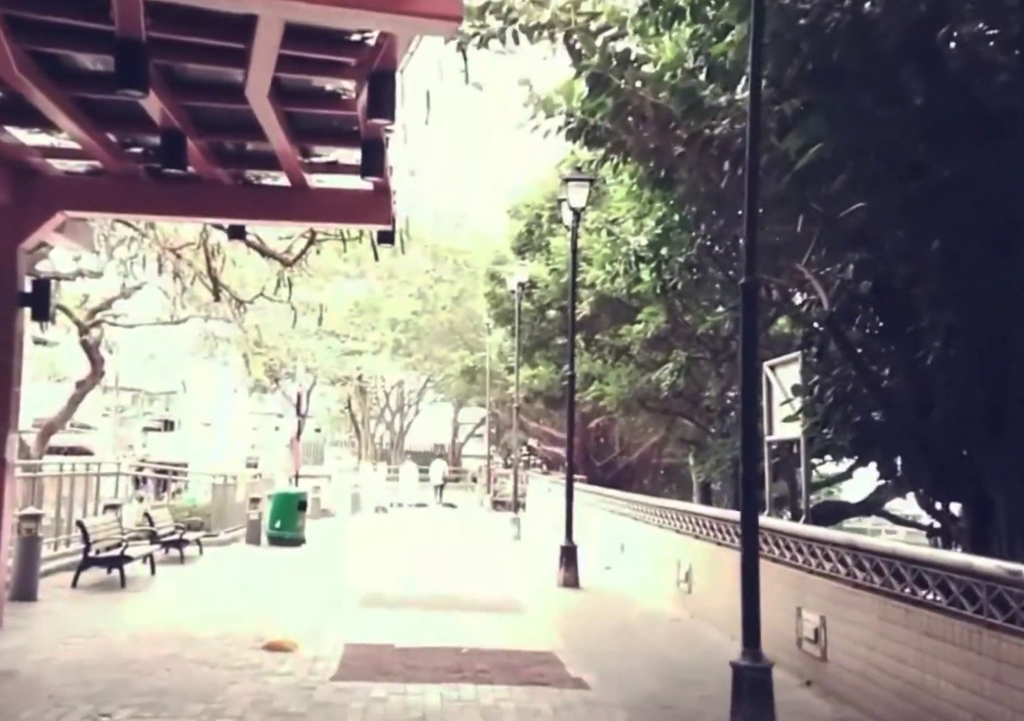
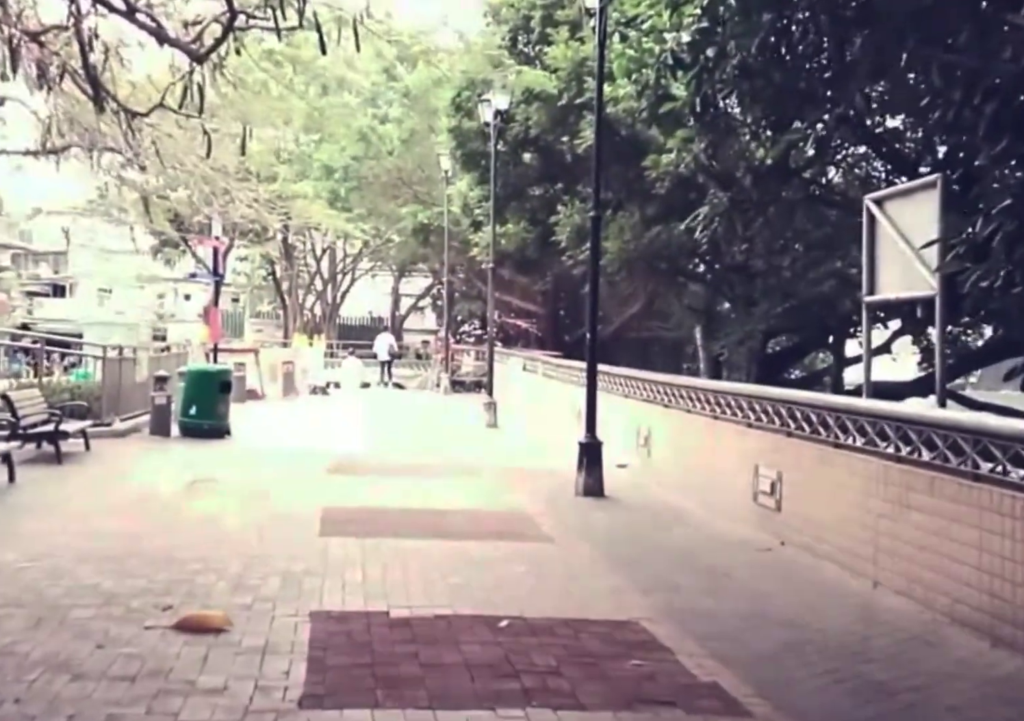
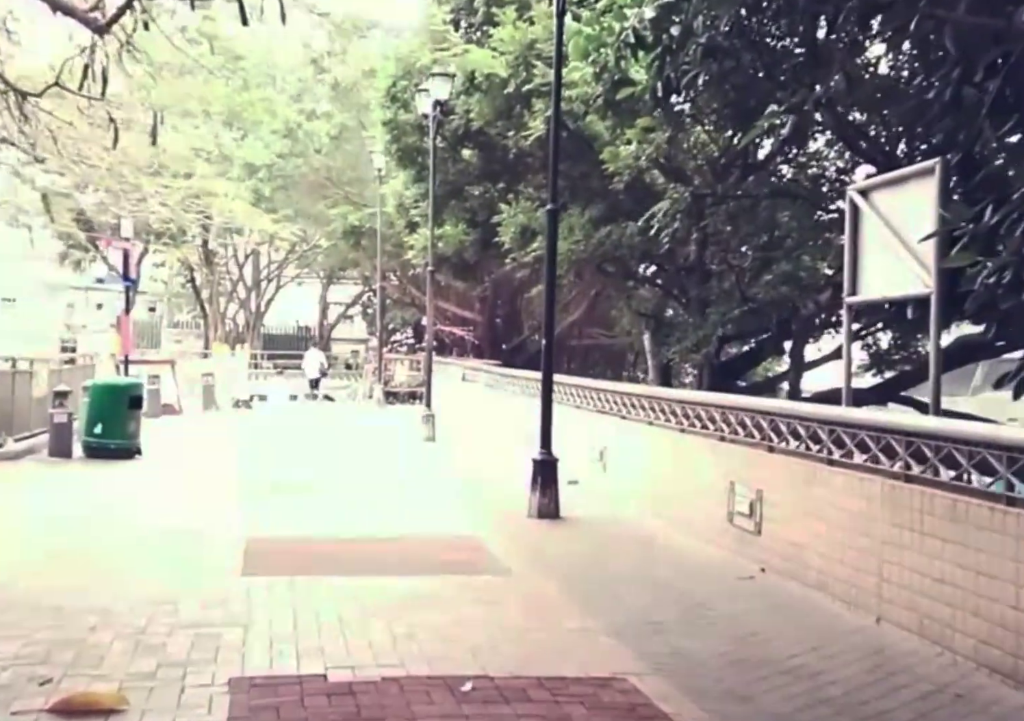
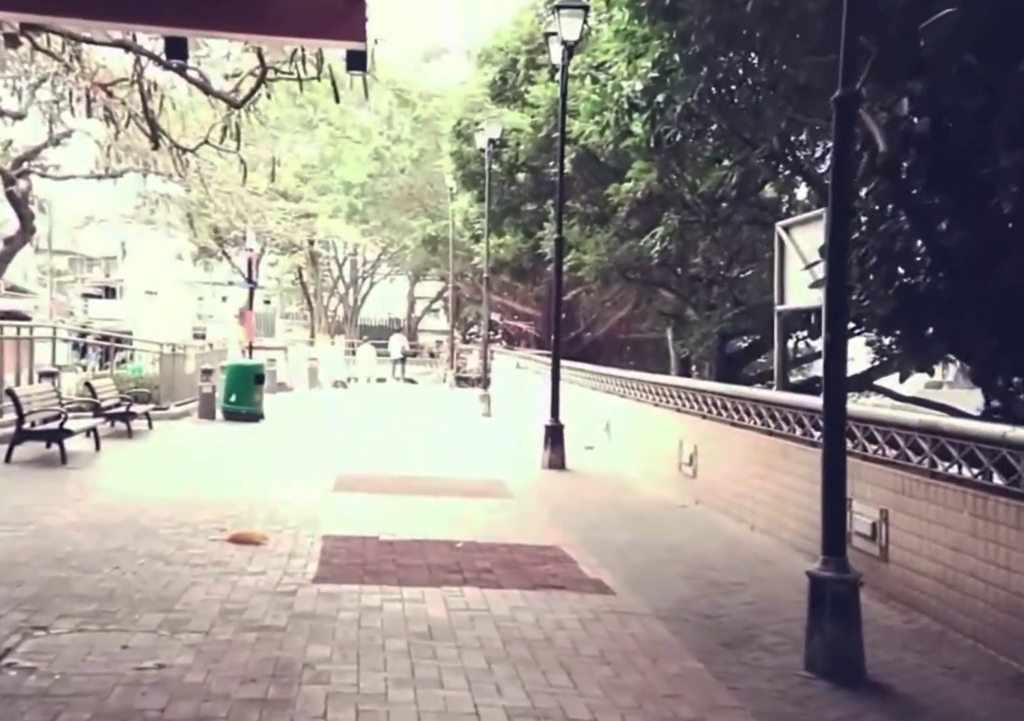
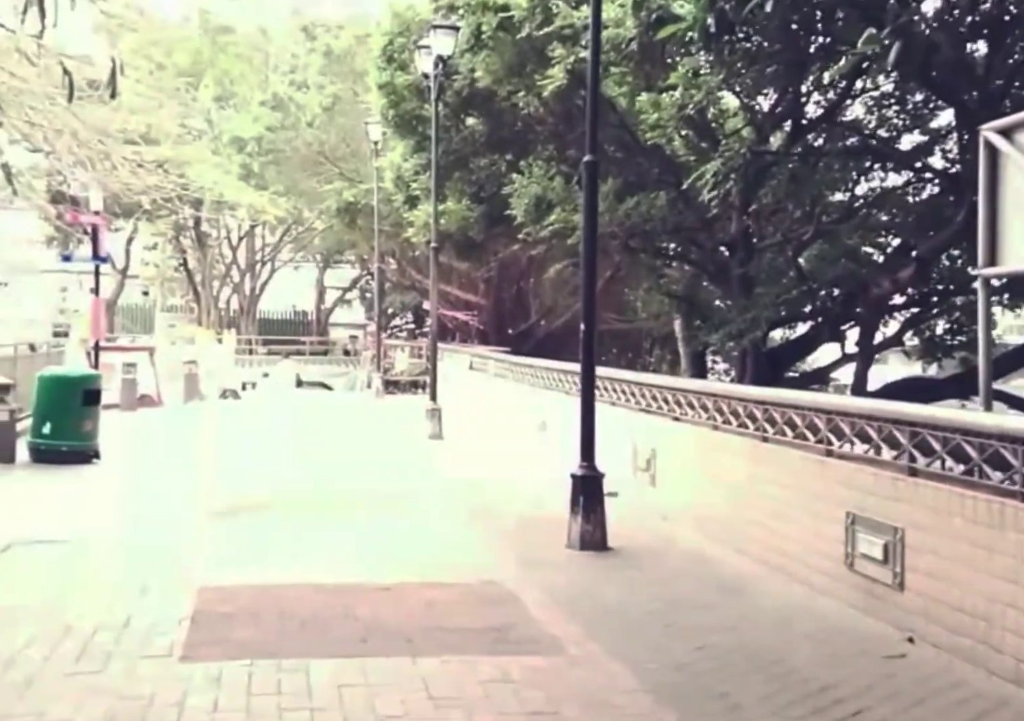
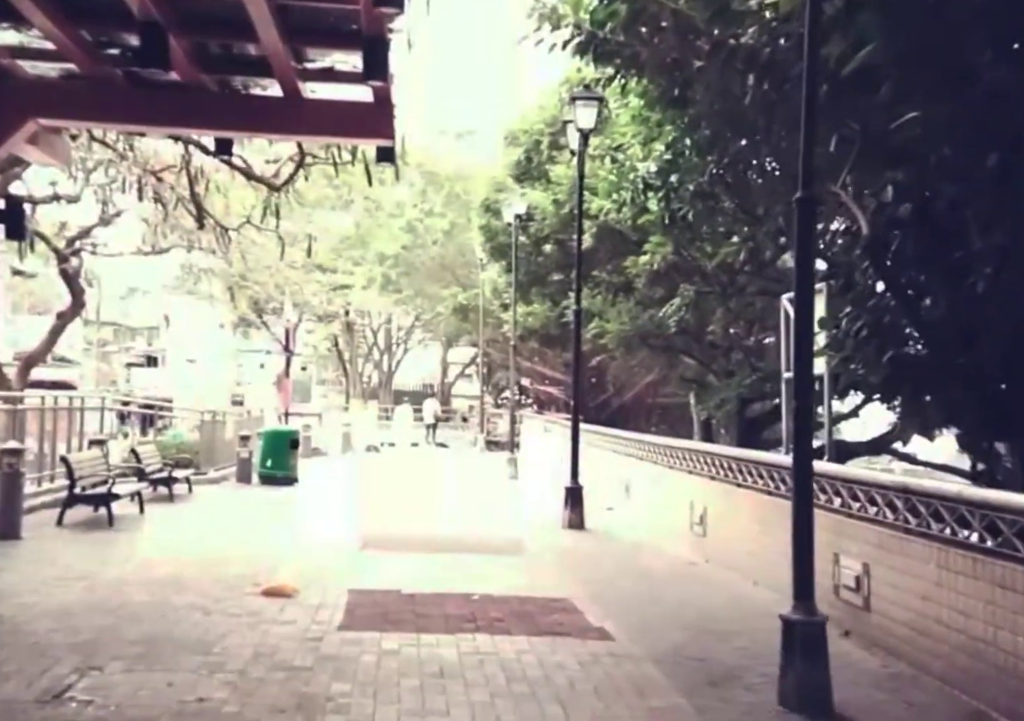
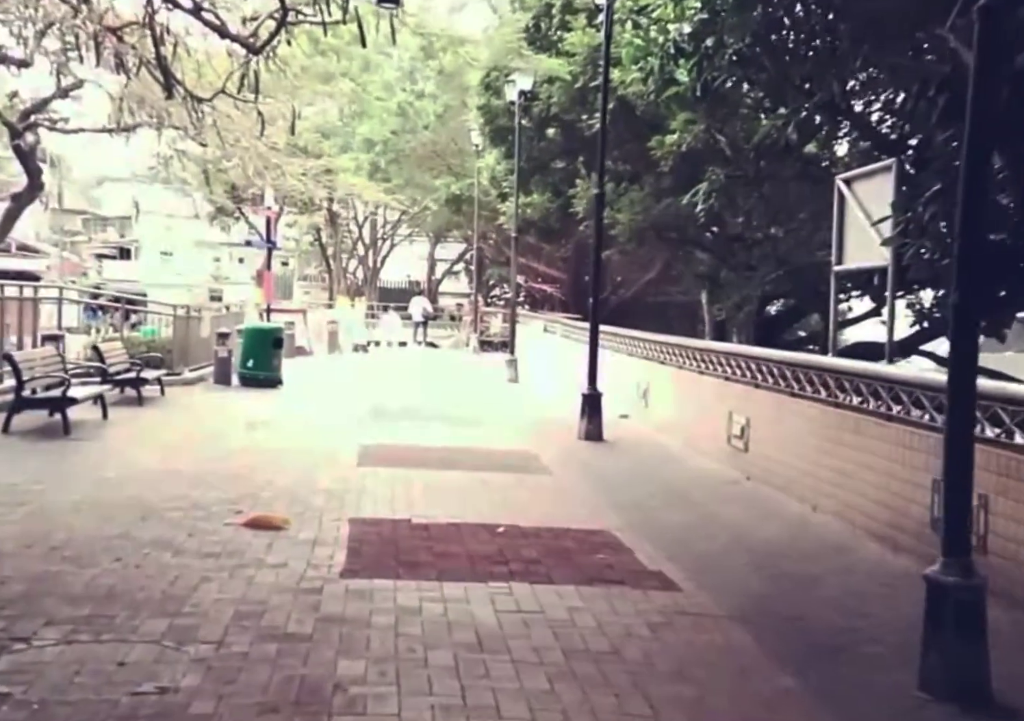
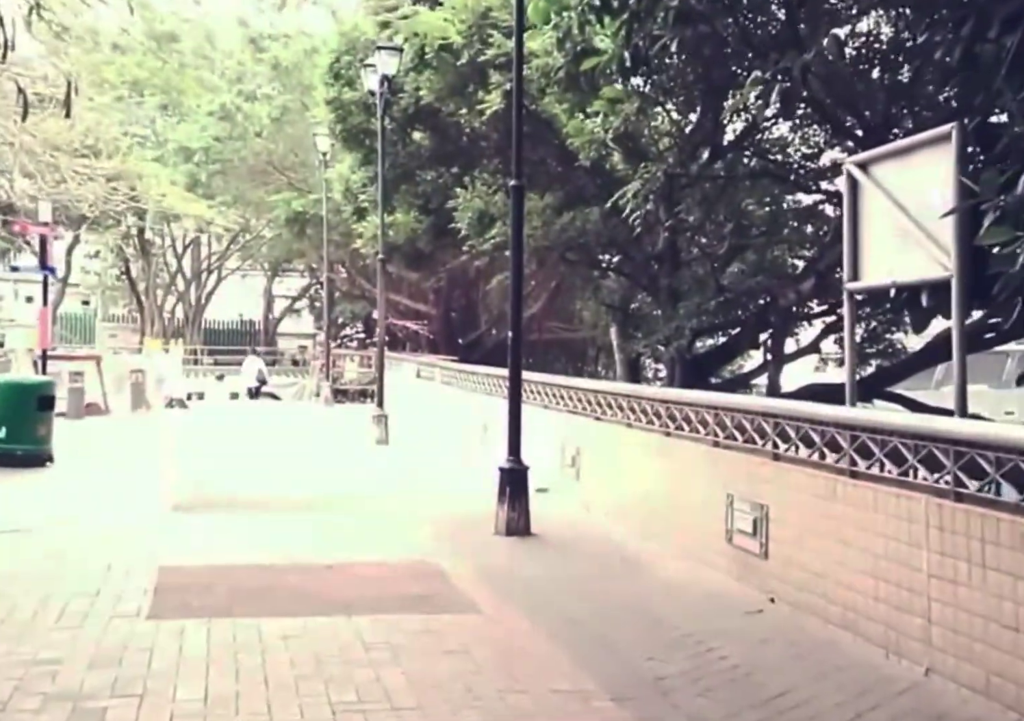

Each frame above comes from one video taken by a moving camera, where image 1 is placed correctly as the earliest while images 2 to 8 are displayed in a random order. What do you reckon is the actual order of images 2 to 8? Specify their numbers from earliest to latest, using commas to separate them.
6, 4, 7, 2, 3, 8, 5
